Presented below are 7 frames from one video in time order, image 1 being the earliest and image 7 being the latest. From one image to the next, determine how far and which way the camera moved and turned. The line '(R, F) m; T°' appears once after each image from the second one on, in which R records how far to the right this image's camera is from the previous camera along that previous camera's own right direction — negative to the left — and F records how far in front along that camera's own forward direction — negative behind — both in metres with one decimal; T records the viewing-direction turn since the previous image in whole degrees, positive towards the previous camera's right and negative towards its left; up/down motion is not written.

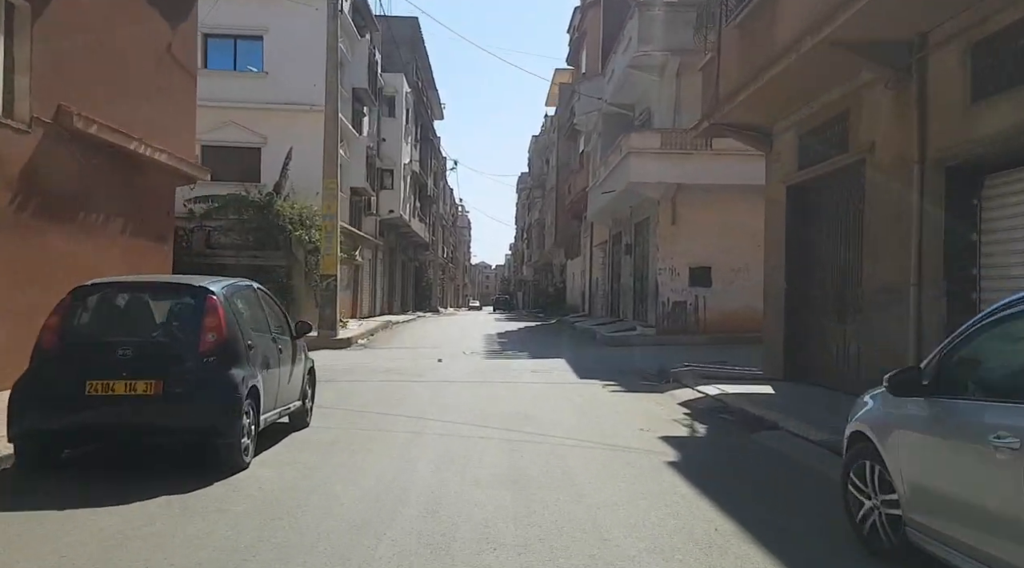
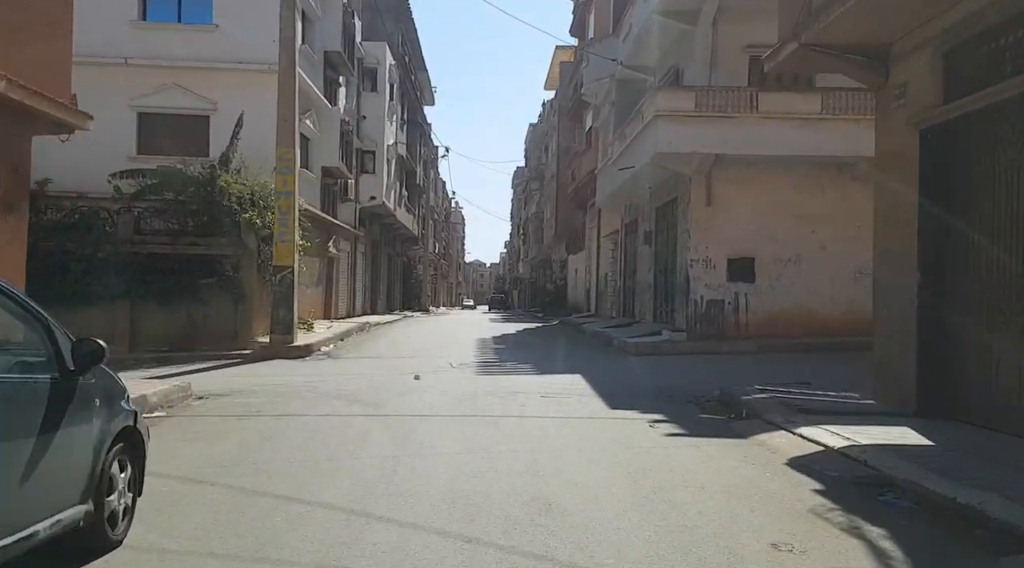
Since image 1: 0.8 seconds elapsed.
(-0.1, +3.9) m; 0°
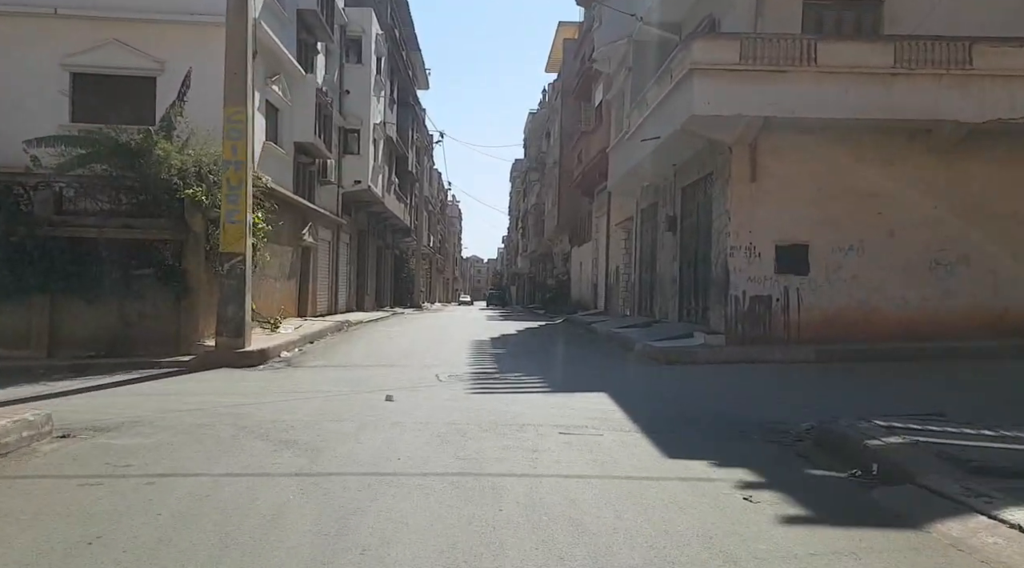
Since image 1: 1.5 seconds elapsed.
(-0.1, +3.1) m; 0°
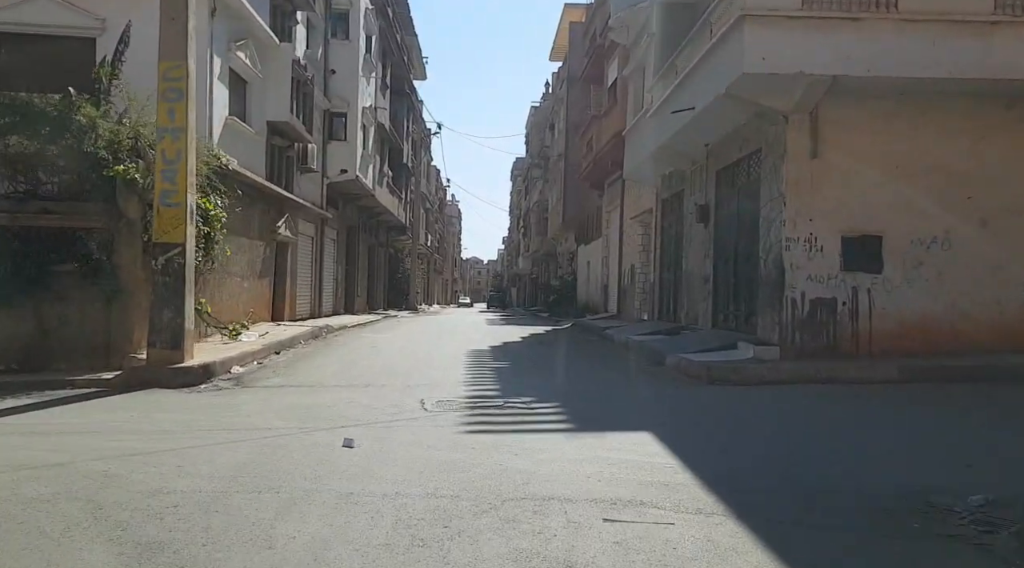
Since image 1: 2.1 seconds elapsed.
(-0.1, +2.7) m; 0°
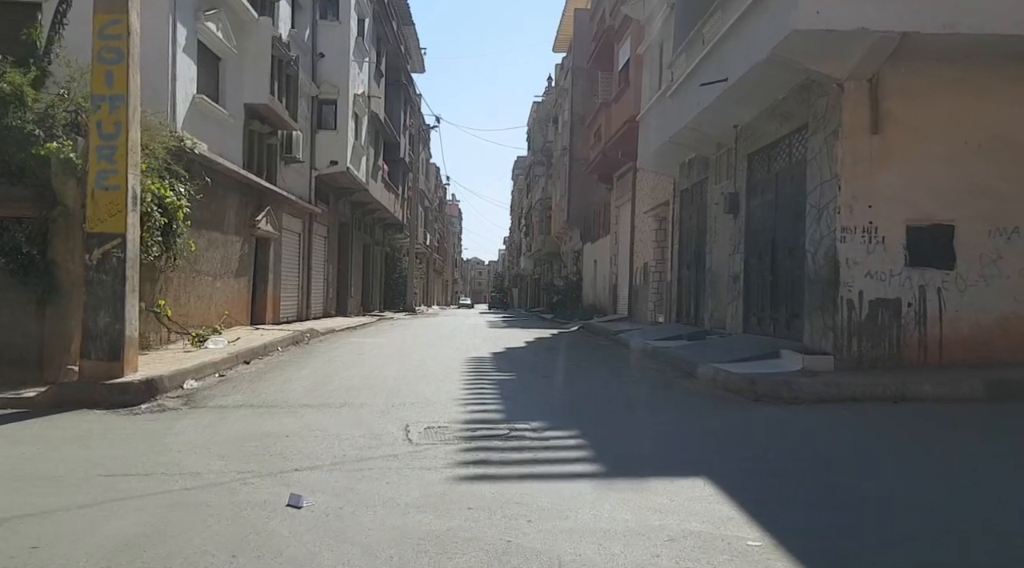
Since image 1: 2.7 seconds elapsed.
(-0.1, +1.8) m; 0°
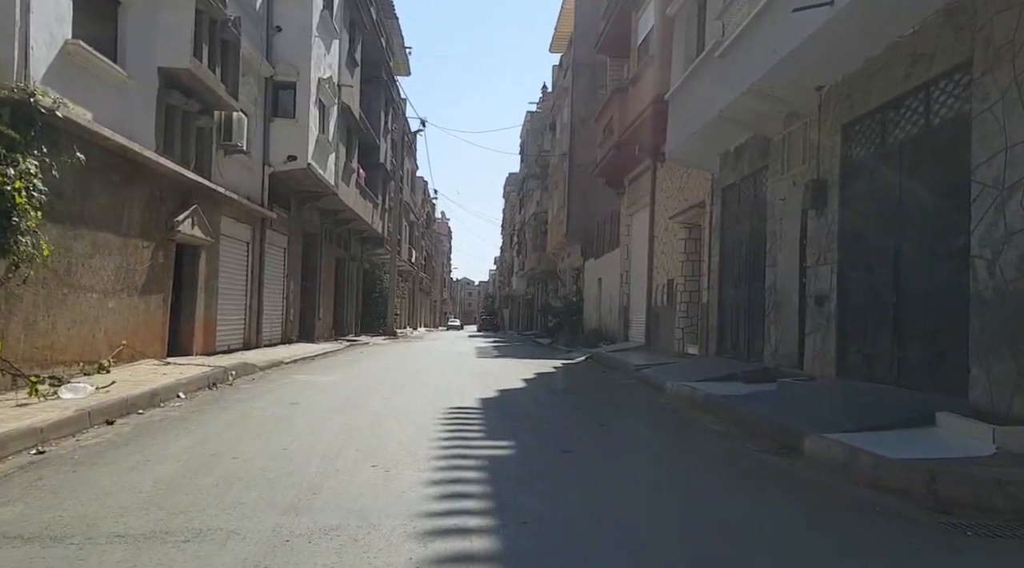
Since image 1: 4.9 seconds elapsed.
(-0.1, +3.9) m; +1°
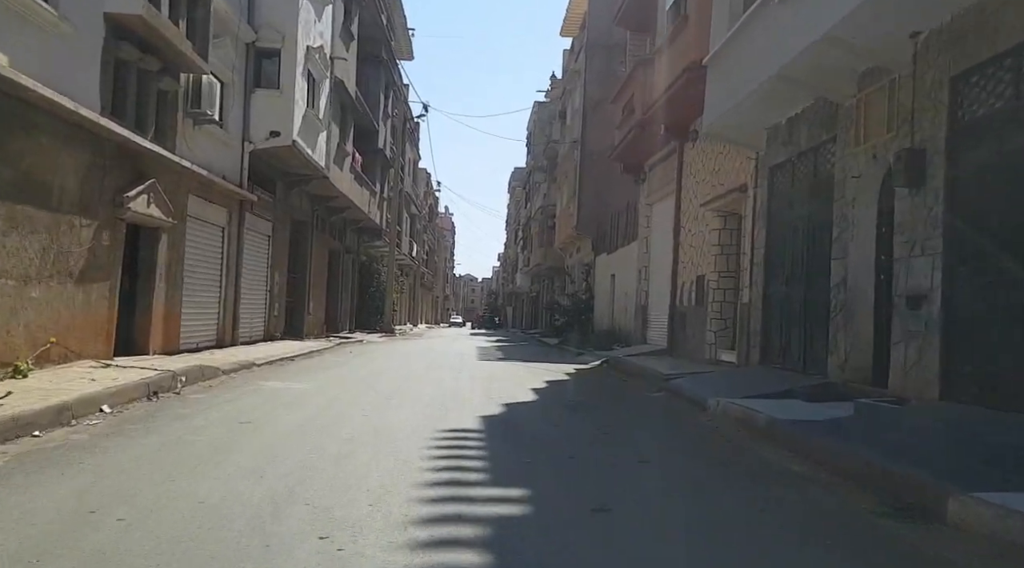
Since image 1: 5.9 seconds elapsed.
(-0.1, +2.0) m; 0°
